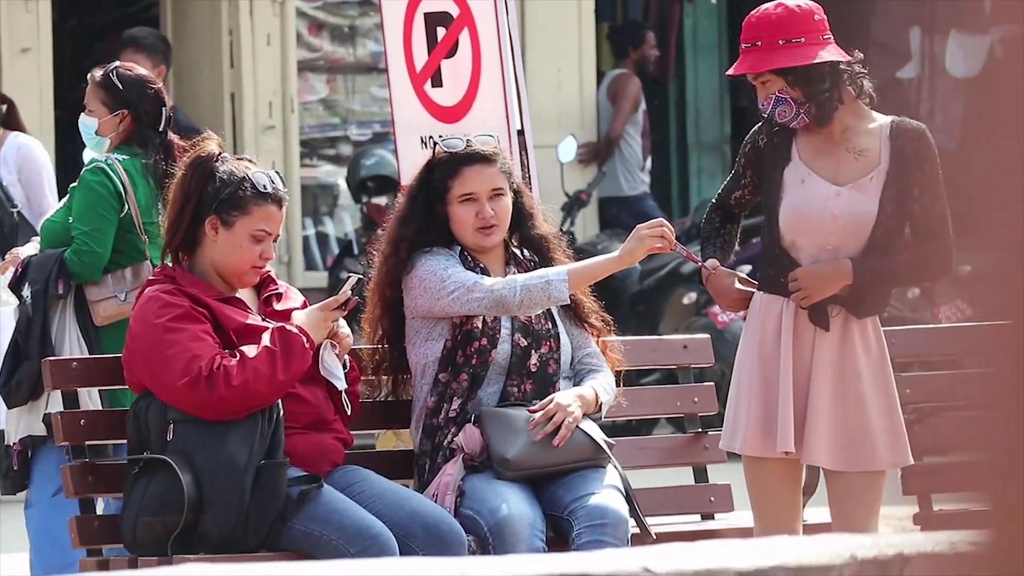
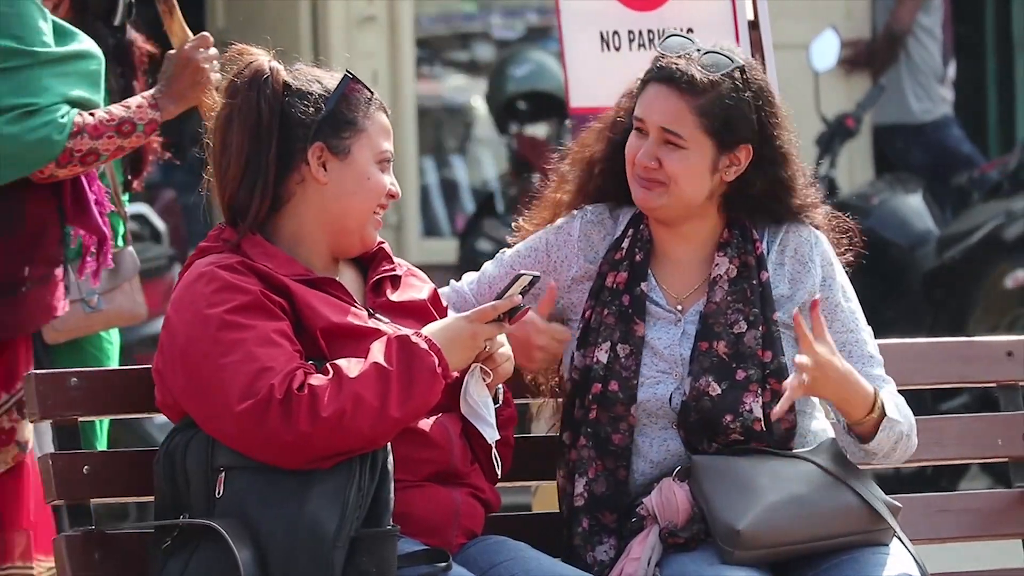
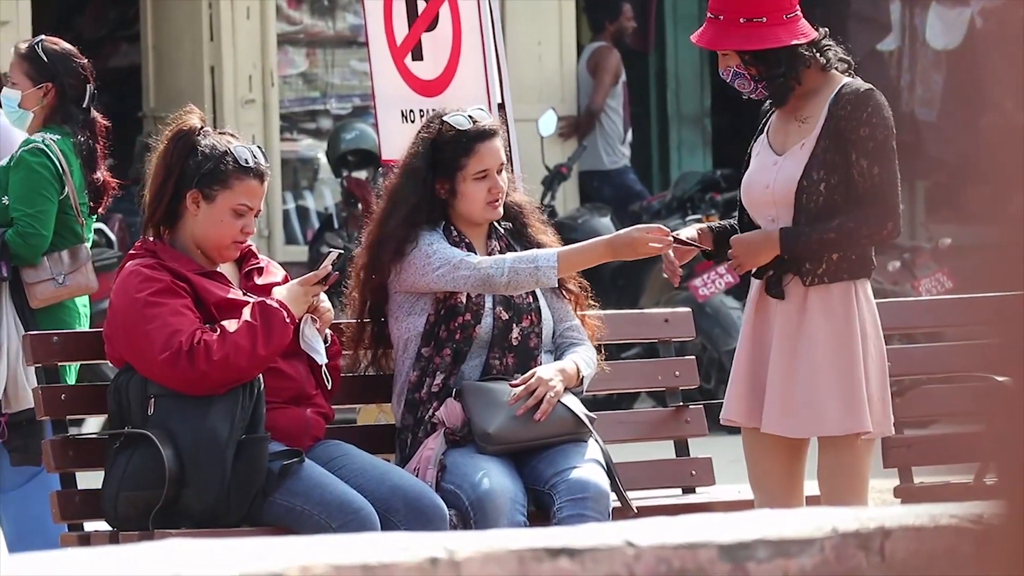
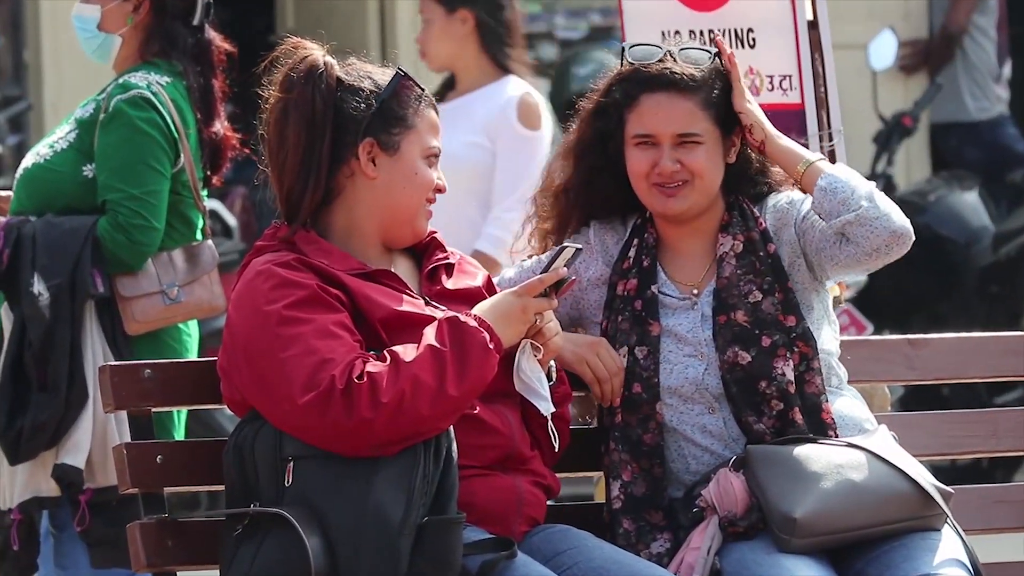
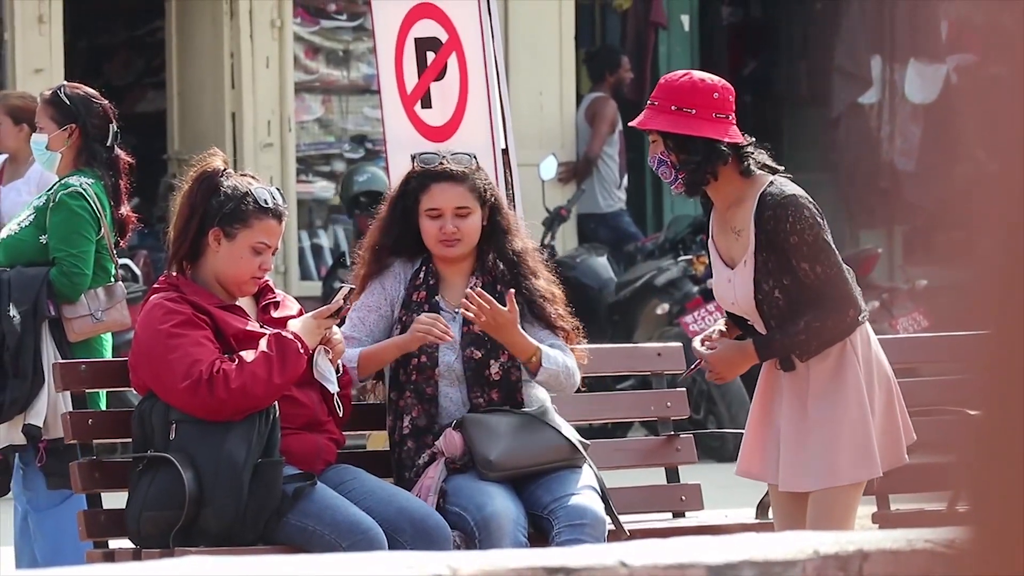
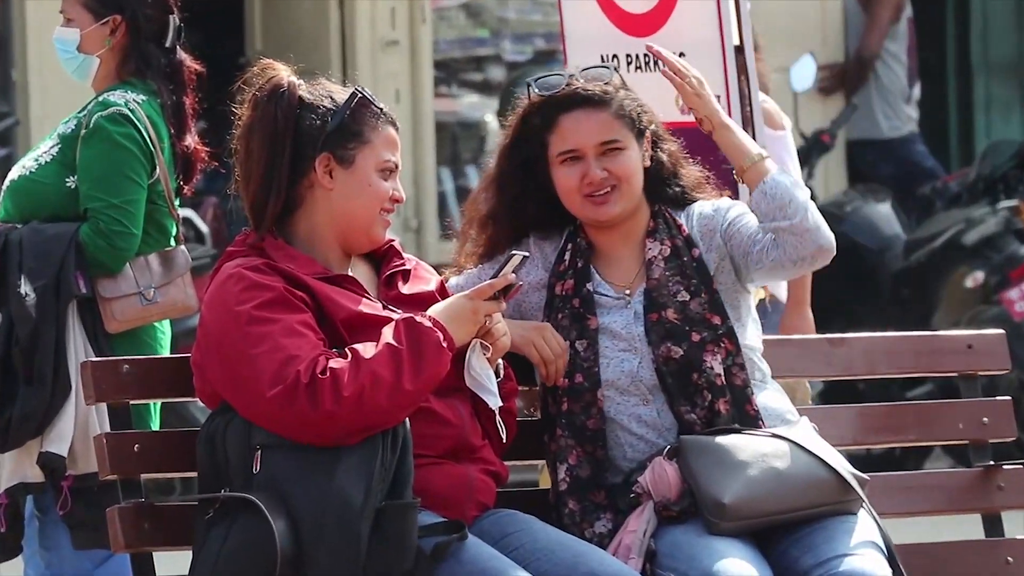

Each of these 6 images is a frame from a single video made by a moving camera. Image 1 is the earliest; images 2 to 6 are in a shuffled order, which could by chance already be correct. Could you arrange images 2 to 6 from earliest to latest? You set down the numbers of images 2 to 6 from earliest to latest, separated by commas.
3, 5, 6, 4, 2
